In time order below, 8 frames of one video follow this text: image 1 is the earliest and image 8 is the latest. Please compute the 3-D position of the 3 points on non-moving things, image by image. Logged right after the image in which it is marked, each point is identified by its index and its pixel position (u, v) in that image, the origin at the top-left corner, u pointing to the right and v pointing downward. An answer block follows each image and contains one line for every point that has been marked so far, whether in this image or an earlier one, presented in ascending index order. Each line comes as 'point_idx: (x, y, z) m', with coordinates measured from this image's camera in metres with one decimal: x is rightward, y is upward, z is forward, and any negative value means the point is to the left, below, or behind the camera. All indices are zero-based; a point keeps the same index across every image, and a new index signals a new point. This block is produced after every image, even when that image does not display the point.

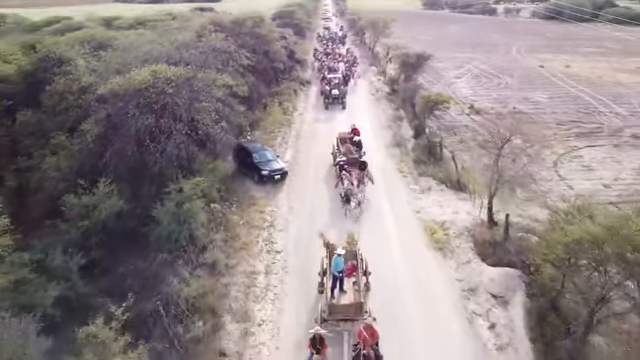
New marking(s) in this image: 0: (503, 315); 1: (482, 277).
0: (+5.5, -4.1, +15.4) m
1: (+5.5, -3.3, +17.3) m
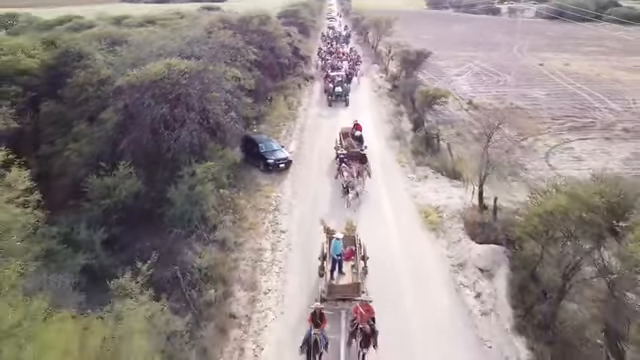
0: (+5.6, -3.5, +16.8) m
1: (+5.5, -2.7, +18.7) m
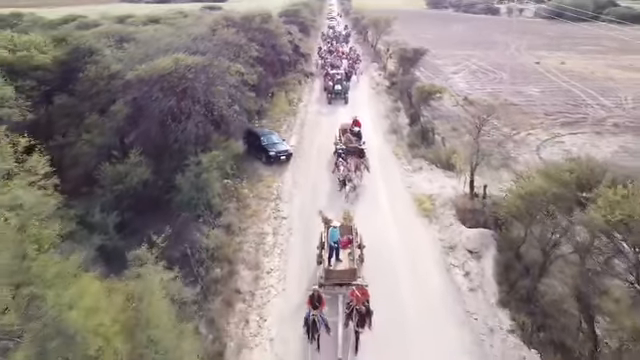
0: (+5.5, -3.0, +18.0) m
1: (+5.5, -2.2, +19.9) m
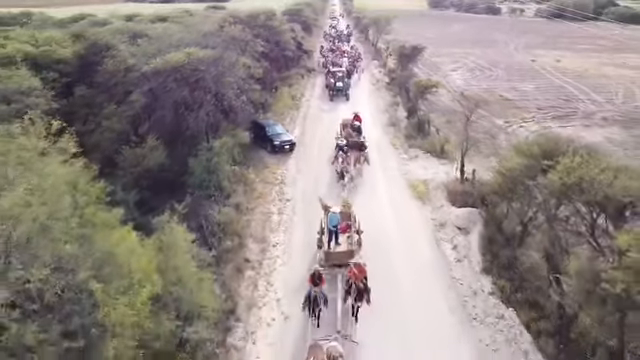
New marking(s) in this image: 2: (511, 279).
0: (+5.6, -2.3, +19.7) m
1: (+5.5, -1.5, +21.6) m
2: (+6.4, -3.3, +16.9) m
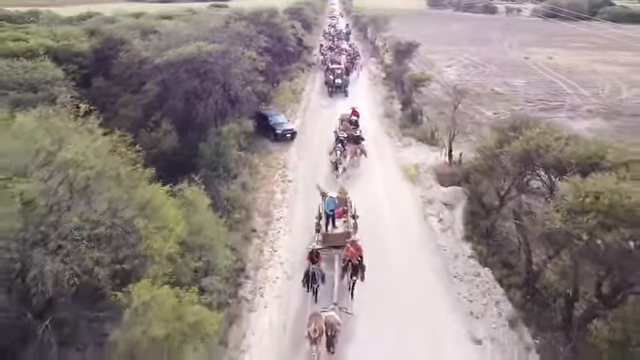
0: (+5.5, -1.5, +21.8) m
1: (+5.5, -0.6, +23.7) m
2: (+6.3, -2.4, +19.0) m
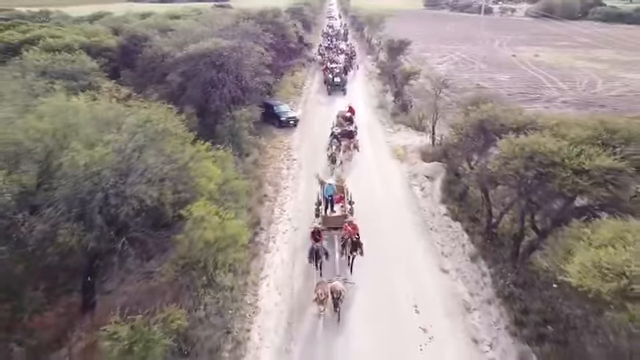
0: (+5.6, -0.2, +25.8) m
1: (+5.5, +0.7, +27.7) m
2: (+6.4, -1.1, +22.9) m
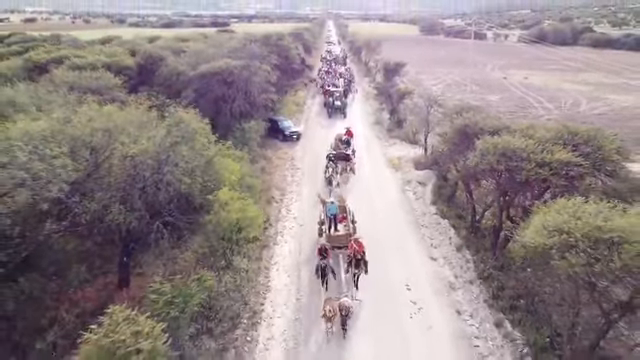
0: (+5.7, -0.5, +28.4) m
1: (+5.6, +0.3, +30.3) m
2: (+6.5, -1.3, +25.5) m
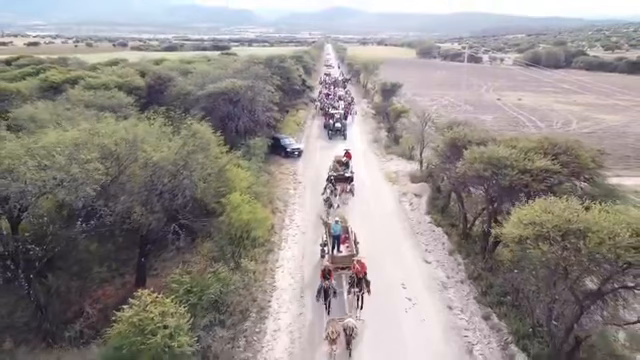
0: (+5.7, -1.2, +30.1) m
1: (+5.7, -0.5, +32.0) m
2: (+6.6, -1.9, +27.1) m
